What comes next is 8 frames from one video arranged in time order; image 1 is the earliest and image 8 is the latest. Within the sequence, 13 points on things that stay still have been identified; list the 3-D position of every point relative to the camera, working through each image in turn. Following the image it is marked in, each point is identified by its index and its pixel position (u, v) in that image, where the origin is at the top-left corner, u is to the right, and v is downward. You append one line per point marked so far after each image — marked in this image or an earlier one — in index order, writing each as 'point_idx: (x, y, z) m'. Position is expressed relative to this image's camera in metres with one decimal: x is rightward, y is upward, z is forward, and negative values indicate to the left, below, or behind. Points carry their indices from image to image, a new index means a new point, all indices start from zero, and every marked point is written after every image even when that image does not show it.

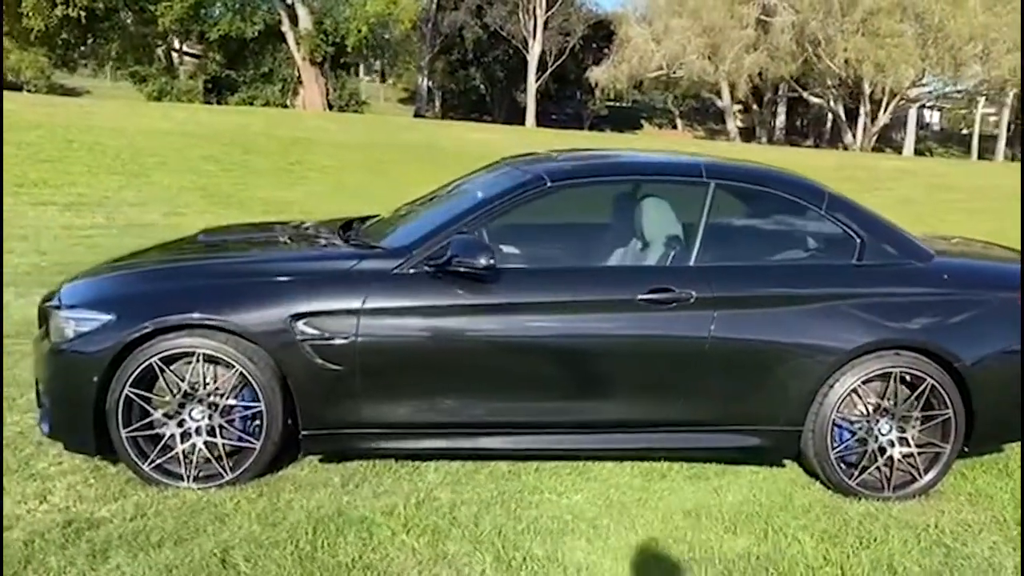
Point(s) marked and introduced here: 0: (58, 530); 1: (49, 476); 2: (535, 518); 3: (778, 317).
0: (-1.5, -0.8, +3.2) m
1: (-1.7, -0.7, +3.7) m
2: (+0.1, -0.8, +3.5) m
3: (+1.1, -0.1, +3.9) m
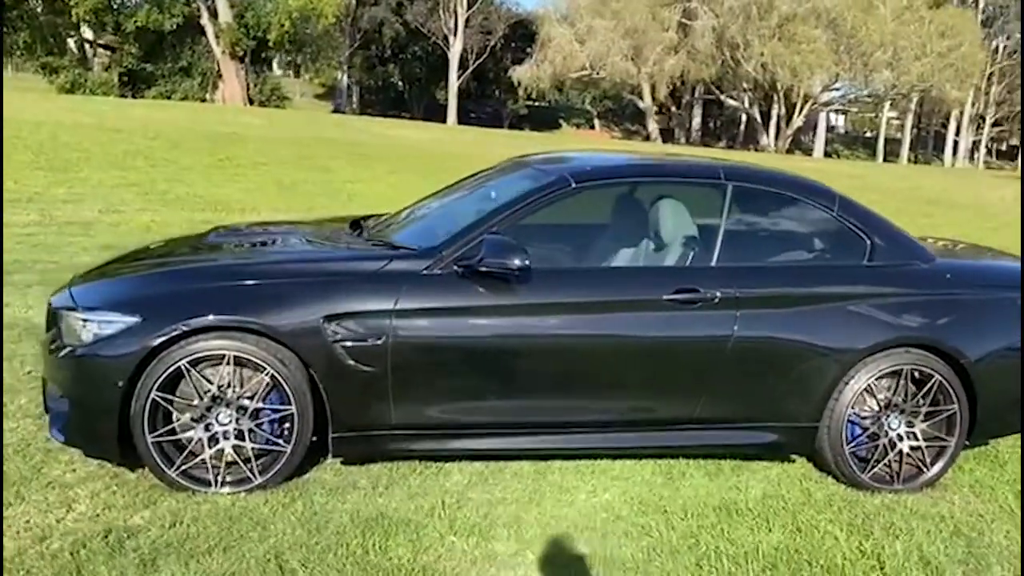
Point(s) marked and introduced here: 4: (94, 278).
0: (-1.3, -0.8, +3.1) m
1: (-1.6, -0.7, +3.6) m
2: (+0.2, -0.8, +3.5) m
3: (+1.2, -0.1, +4.0) m
4: (-1.7, +0.1, +4.1) m
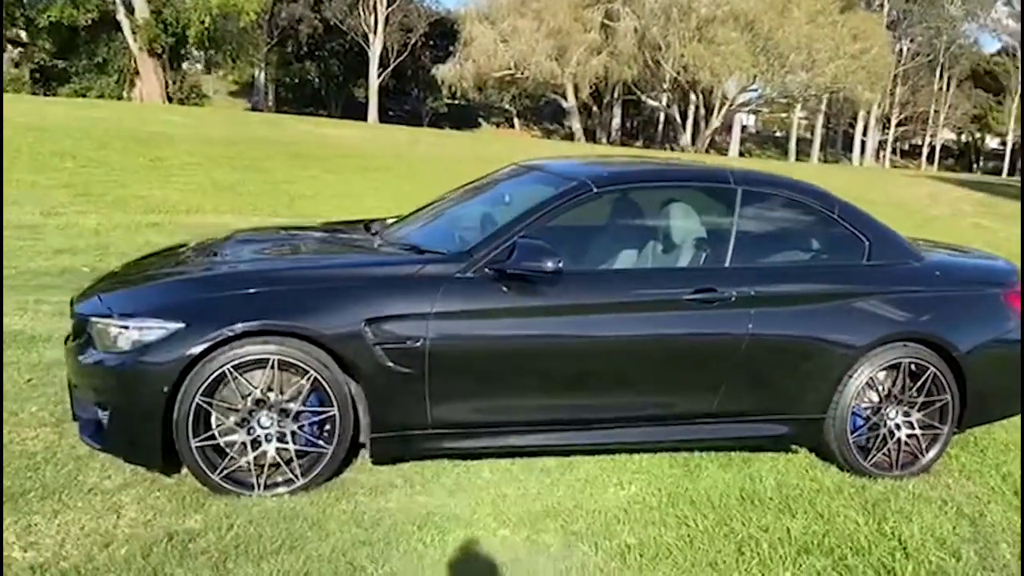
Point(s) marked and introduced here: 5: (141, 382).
0: (-1.1, -0.8, +3.2) m
1: (-1.5, -0.7, +3.6) m
2: (+0.3, -0.8, +3.7) m
3: (+1.3, -0.1, +4.3) m
4: (-1.6, +0.1, +4.1) m
5: (-1.3, -0.3, +3.5) m
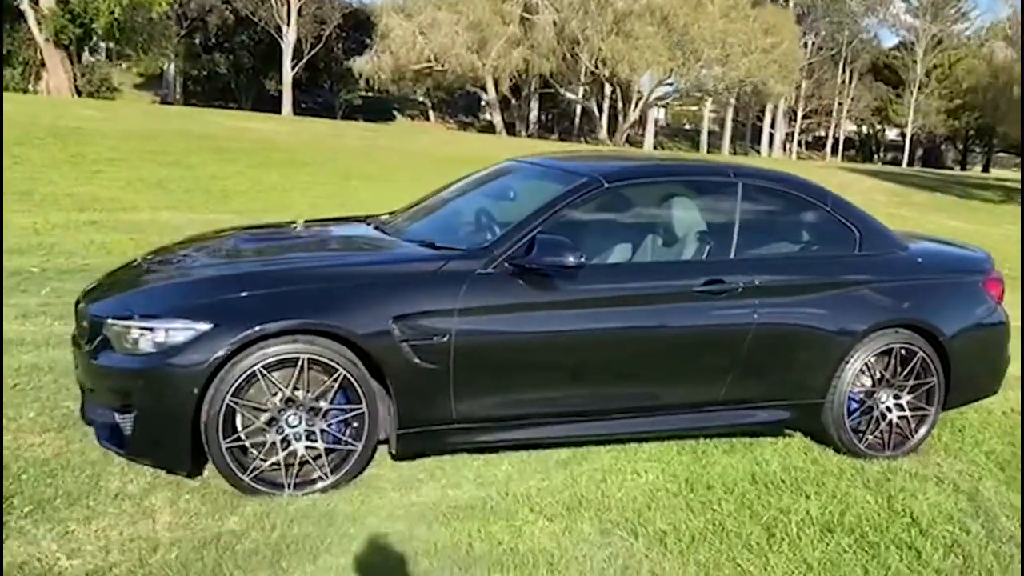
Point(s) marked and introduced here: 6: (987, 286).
0: (-1.0, -0.8, +3.1) m
1: (-1.3, -0.7, +3.6) m
2: (+0.4, -0.8, +3.8) m
3: (+1.3, -0.1, +4.4) m
4: (-1.5, +0.1, +4.0) m
5: (-1.2, -0.3, +3.5) m
6: (+2.3, 0.0, +4.8) m
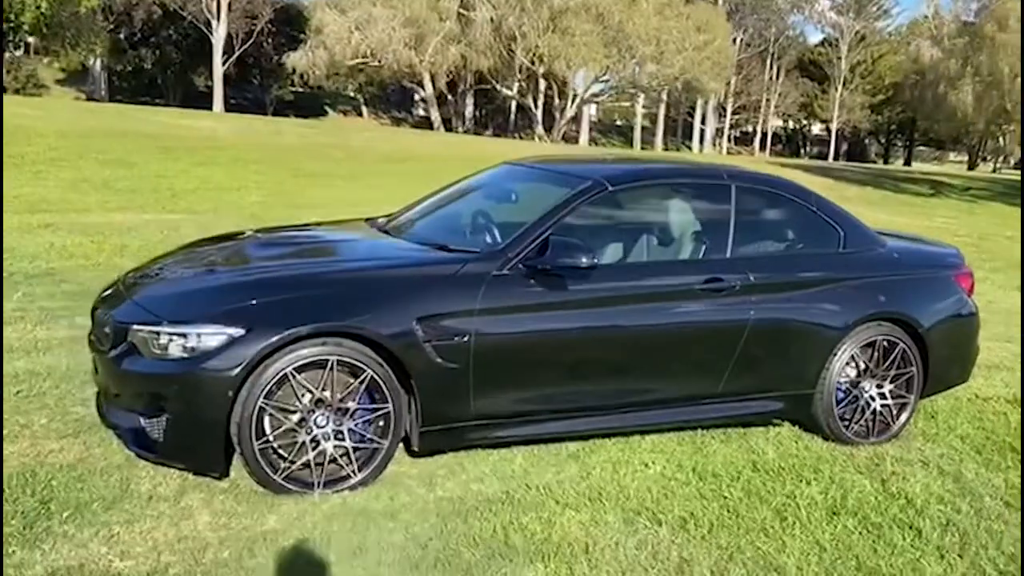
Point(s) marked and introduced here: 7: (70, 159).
0: (-0.8, -0.8, +3.2) m
1: (-1.3, -0.8, +3.6) m
2: (+0.5, -0.8, +4.0) m
3: (+1.3, -0.1, +4.6) m
4: (-1.4, 0.0, +4.0) m
5: (-1.1, -0.4, +3.6) m
6: (+2.3, 0.0, +5.1) m
7: (-8.7, +2.6, +19.8) m
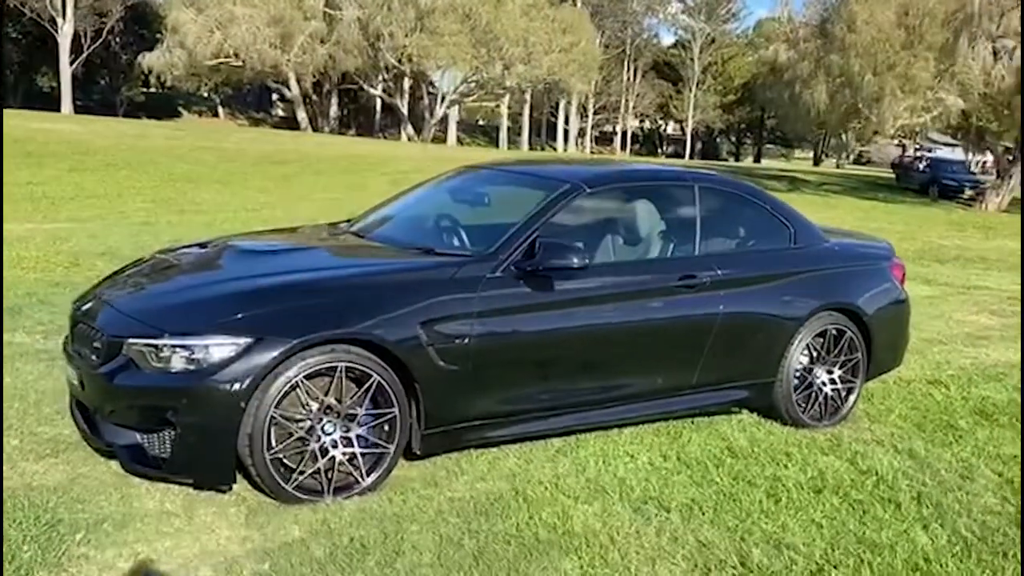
0: (-0.7, -0.9, +3.2) m
1: (-1.2, -0.8, +3.6) m
2: (+0.5, -0.8, +4.1) m
3: (+1.2, 0.0, +4.9) m
4: (-1.5, 0.0, +3.9) m
5: (-1.1, -0.4, +3.5) m
6: (+2.1, +0.1, +5.5) m
7: (-10.8, +2.3, +18.6) m
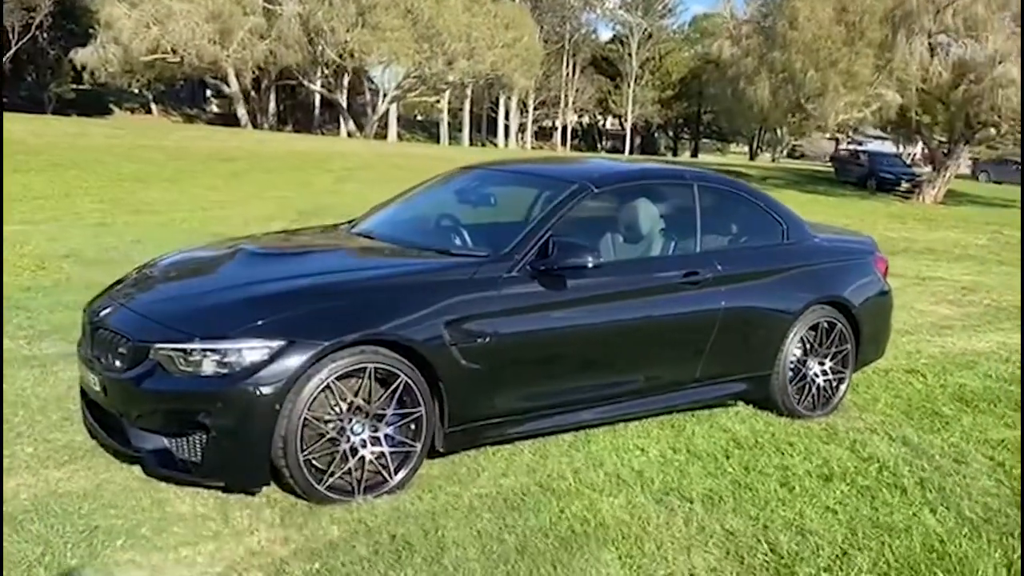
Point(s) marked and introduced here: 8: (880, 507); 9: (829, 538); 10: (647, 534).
0: (-0.6, -0.9, +3.2) m
1: (-1.1, -0.8, +3.6) m
2: (+0.6, -0.8, +4.2) m
3: (+1.2, 0.0, +5.1) m
4: (-1.4, 0.0, +3.9) m
5: (-0.9, -0.4, +3.5) m
6: (+2.1, +0.1, +5.7) m
7: (-11.6, +2.2, +18.0) m
8: (+1.5, -0.9, +3.9) m
9: (+1.1, -0.9, +3.6) m
10: (+0.5, -0.9, +3.5) m
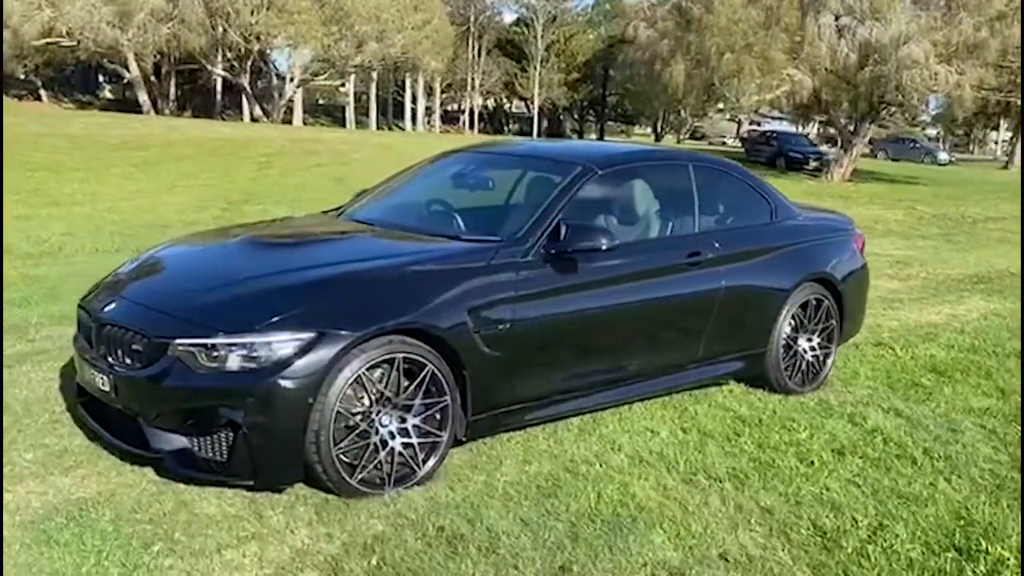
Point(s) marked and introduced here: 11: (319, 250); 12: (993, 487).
0: (-0.4, -0.8, +3.2) m
1: (-0.9, -0.8, +3.4) m
2: (+0.7, -0.7, +4.2) m
3: (+1.2, +0.1, +5.1) m
4: (-1.3, 0.0, +3.8) m
5: (-0.8, -0.4, +3.4) m
6: (+2.0, +0.3, +5.8) m
7: (-12.8, +2.2, +16.8) m
8: (+1.6, -0.8, +4.0) m
9: (+1.3, -0.8, +3.6) m
10: (+0.6, -0.8, +3.6) m
11: (-0.8, +0.2, +4.1) m
12: (+1.9, -0.8, +4.0) m
